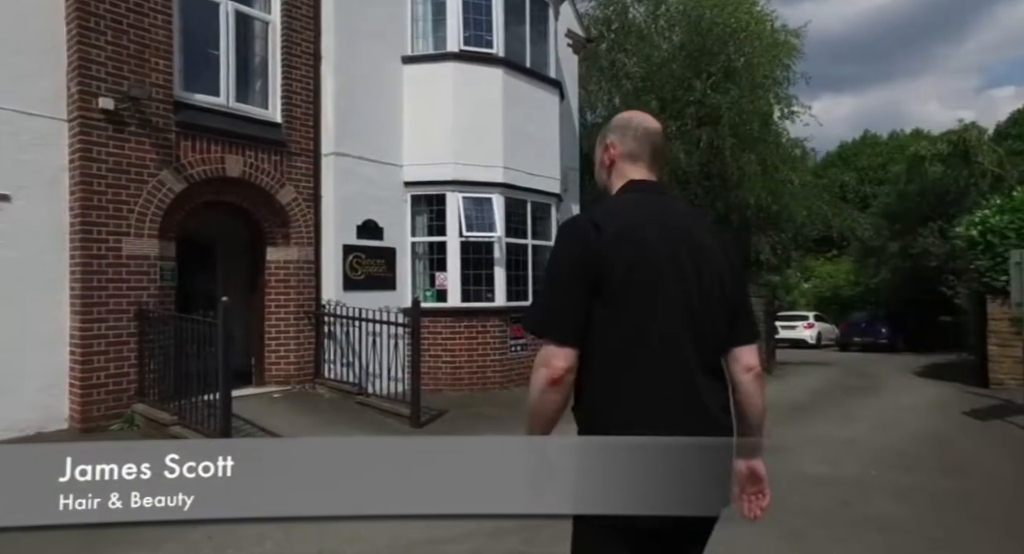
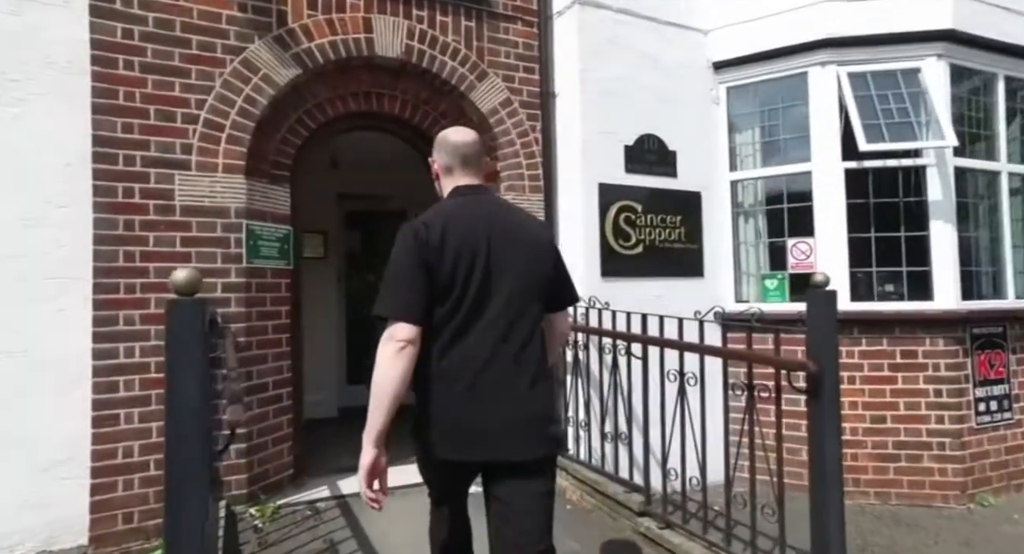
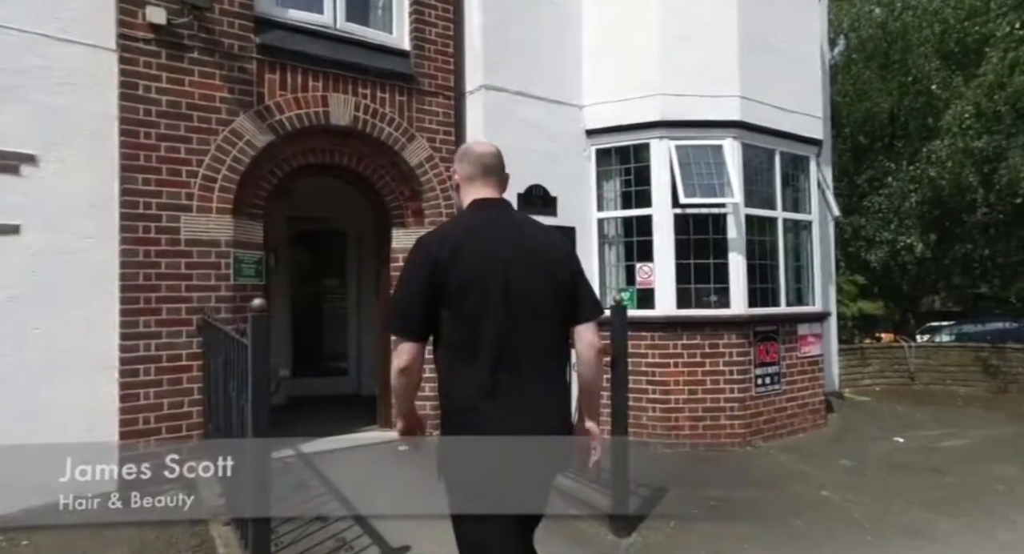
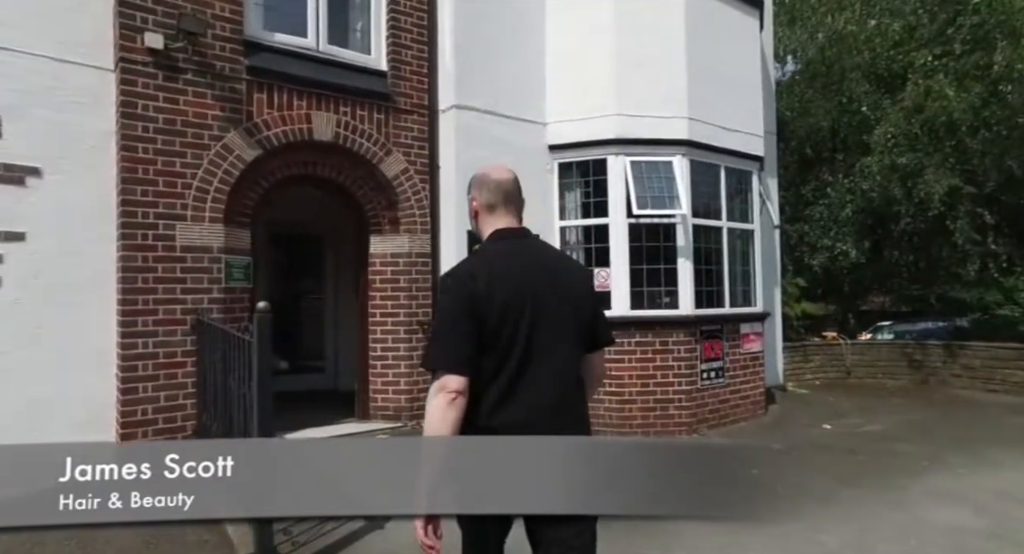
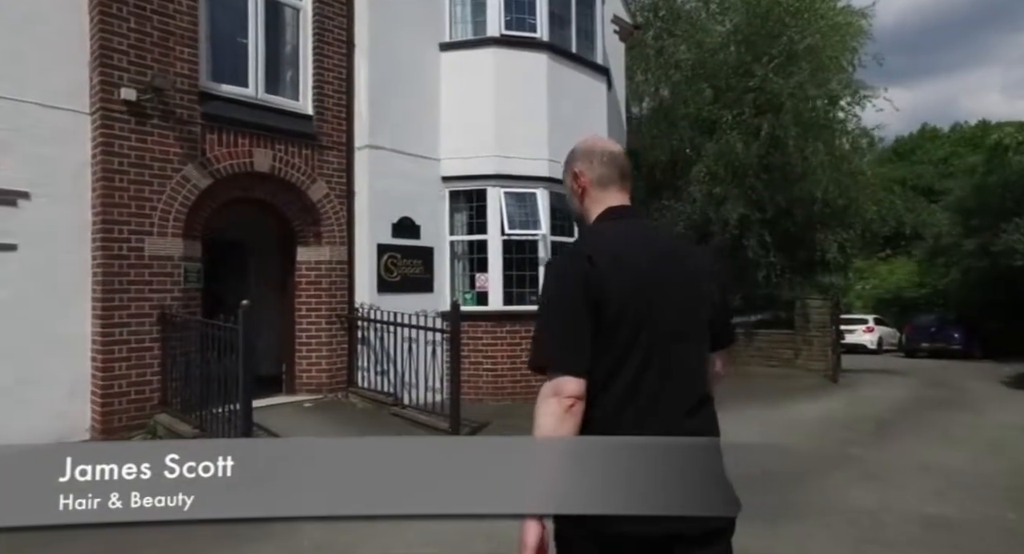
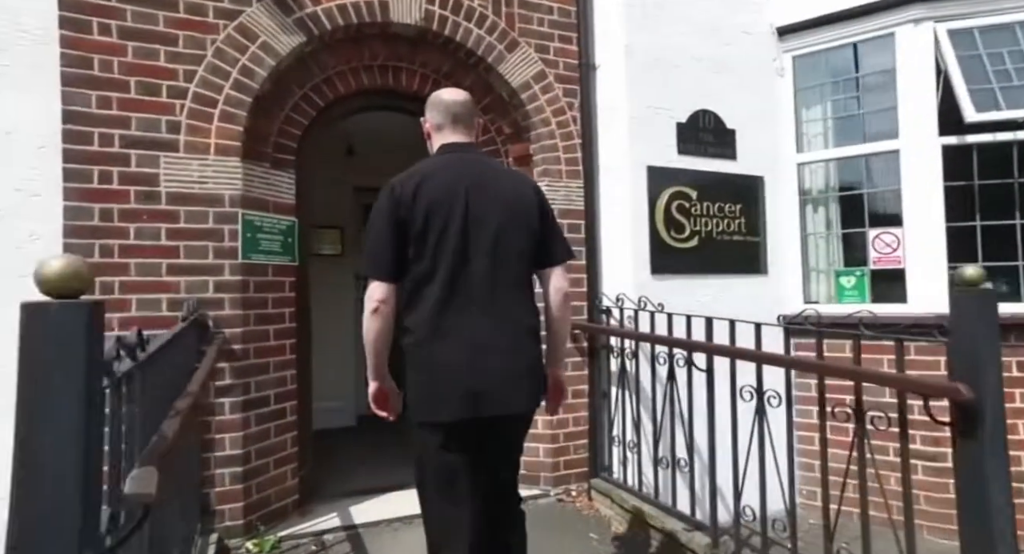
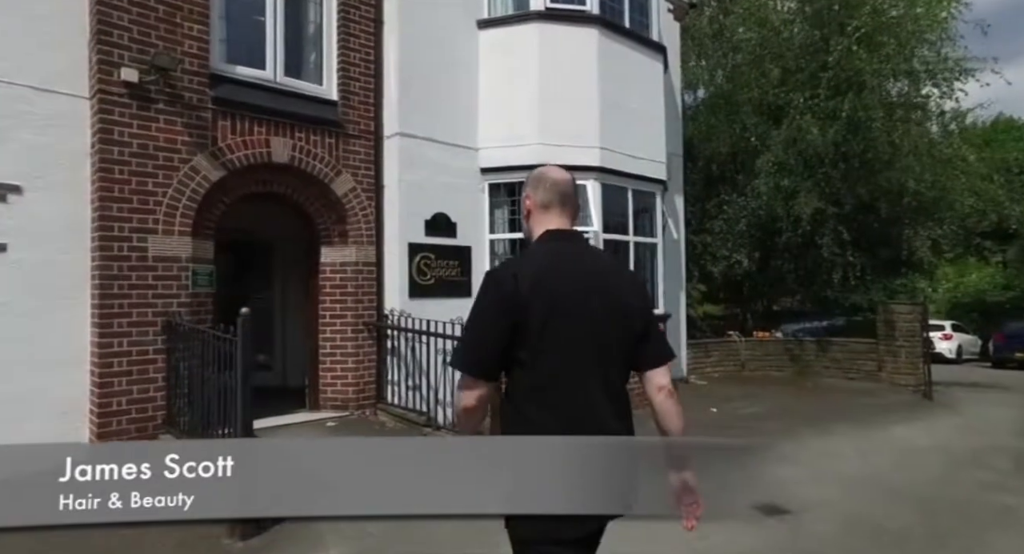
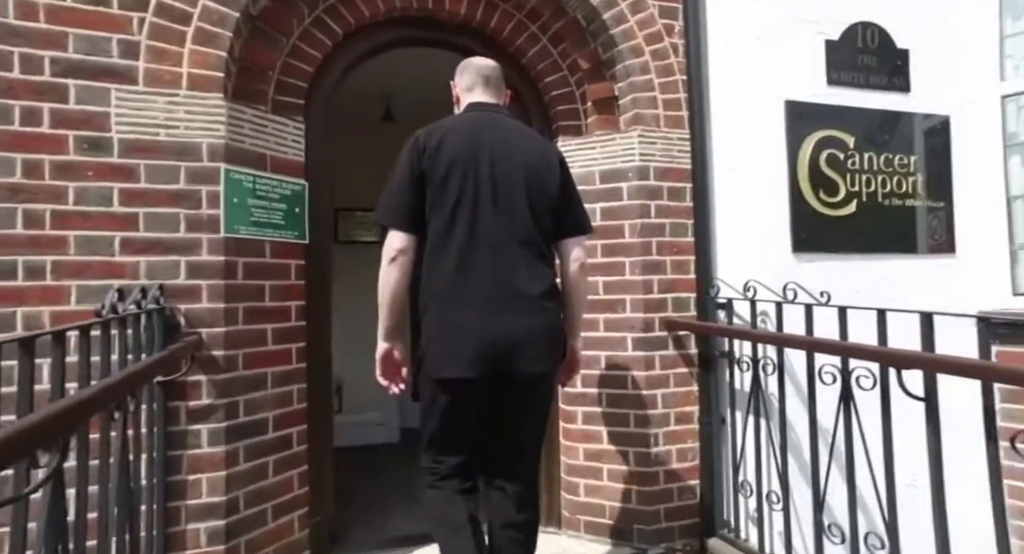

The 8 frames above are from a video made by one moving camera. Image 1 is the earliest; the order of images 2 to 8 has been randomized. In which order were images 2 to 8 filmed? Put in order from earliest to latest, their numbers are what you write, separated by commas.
5, 7, 4, 3, 2, 6, 8
